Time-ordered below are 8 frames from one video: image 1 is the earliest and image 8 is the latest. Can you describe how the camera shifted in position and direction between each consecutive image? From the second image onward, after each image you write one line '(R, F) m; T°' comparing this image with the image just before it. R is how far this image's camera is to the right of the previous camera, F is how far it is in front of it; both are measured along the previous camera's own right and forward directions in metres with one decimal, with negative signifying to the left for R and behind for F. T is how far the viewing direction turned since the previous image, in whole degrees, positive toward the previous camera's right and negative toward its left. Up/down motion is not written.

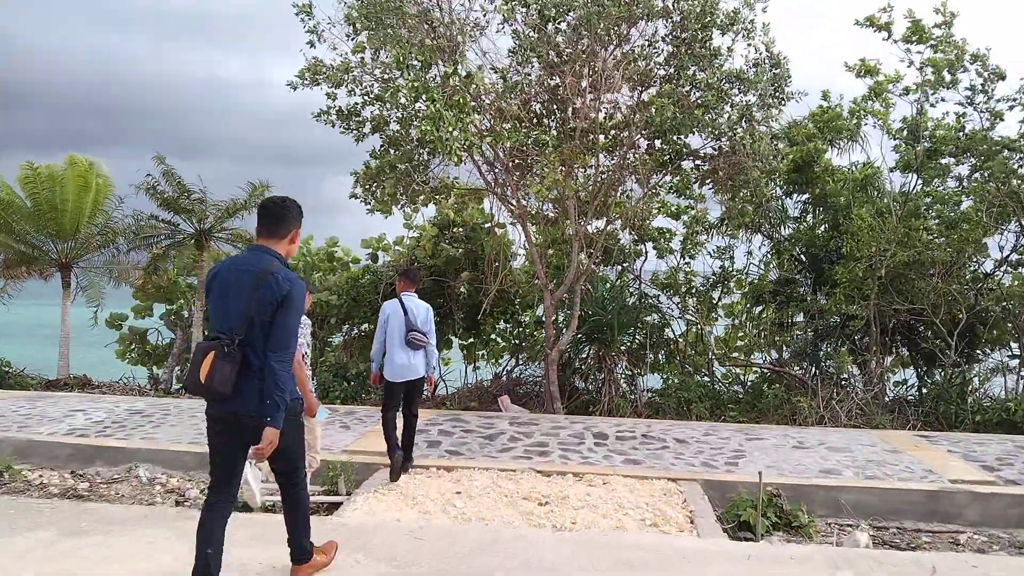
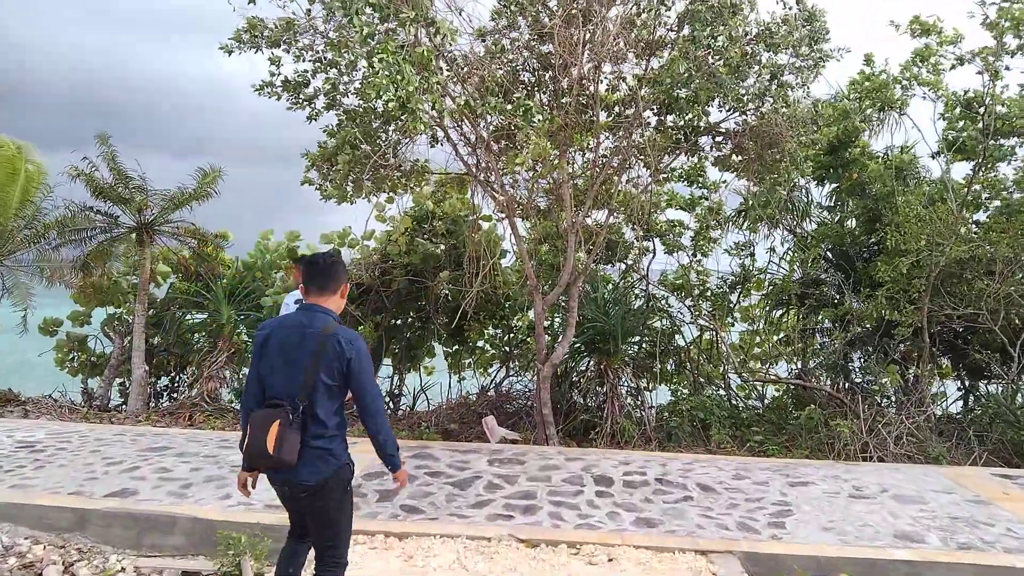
(+0.1, +1.2) m; 0°
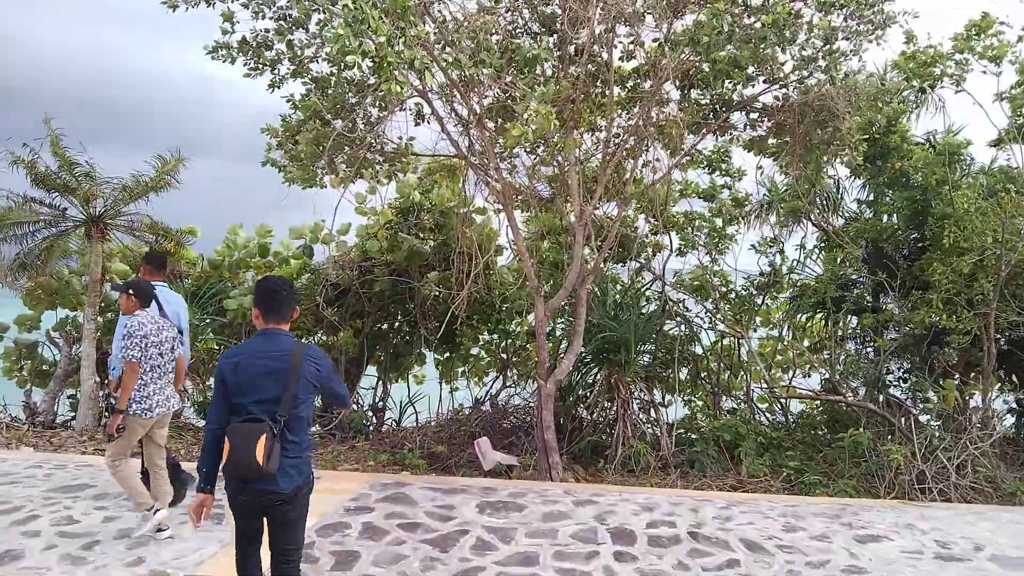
(0.0, +0.9) m; 0°
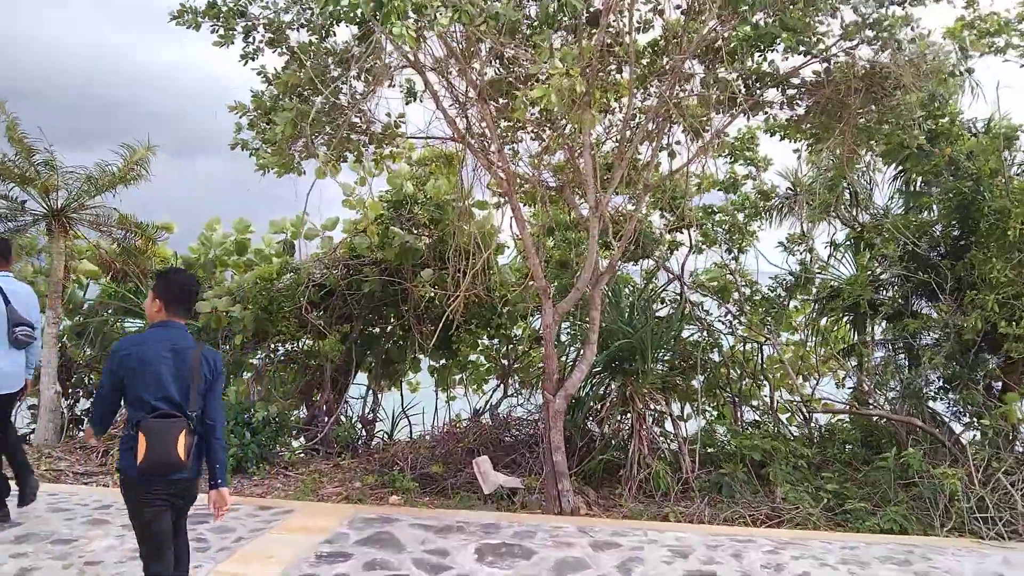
(0.0, +0.6) m; 0°
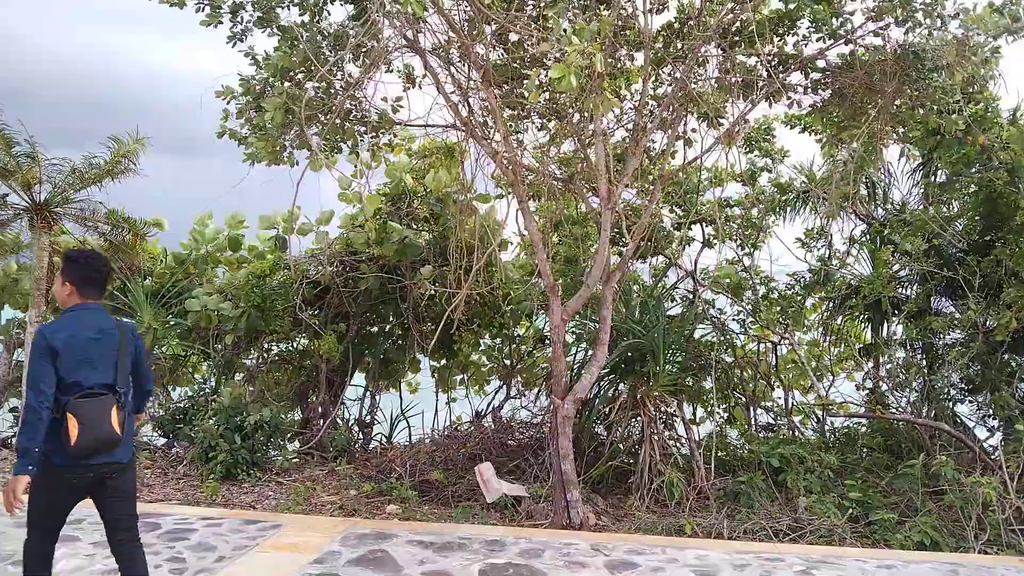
(0.0, +0.3) m; 0°
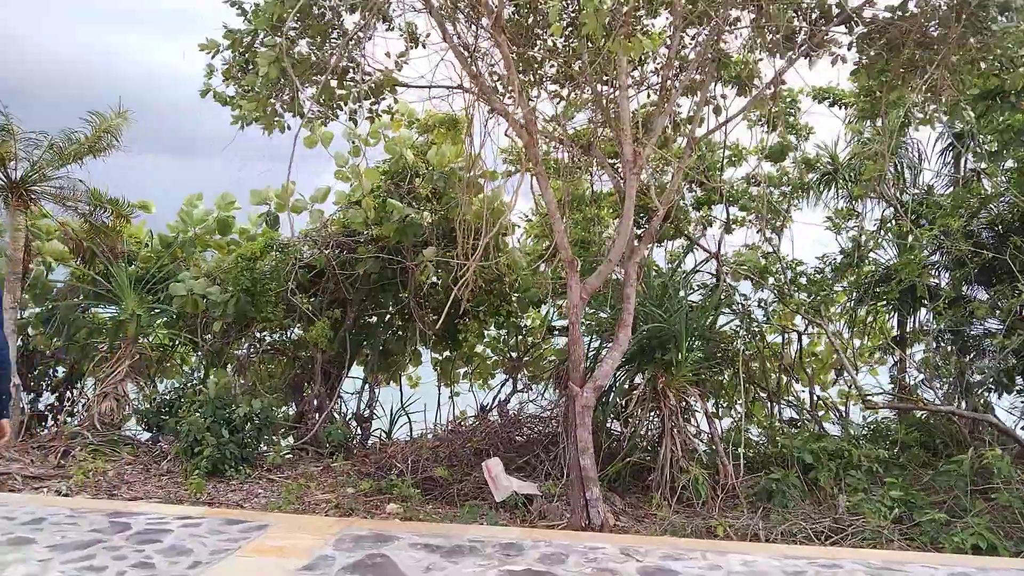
(-0.1, +0.4) m; 0°
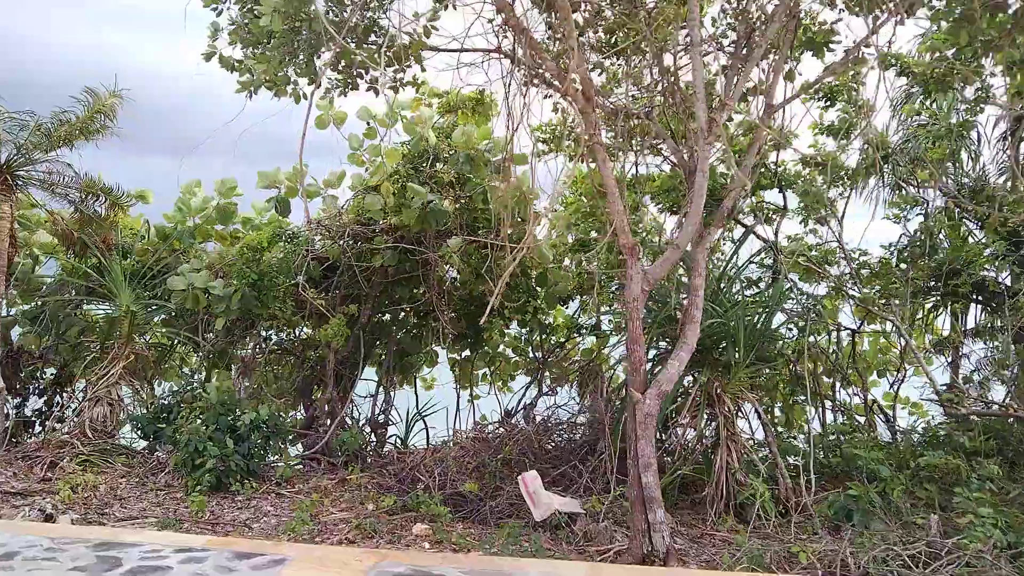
(-0.2, +0.5) m; 0°
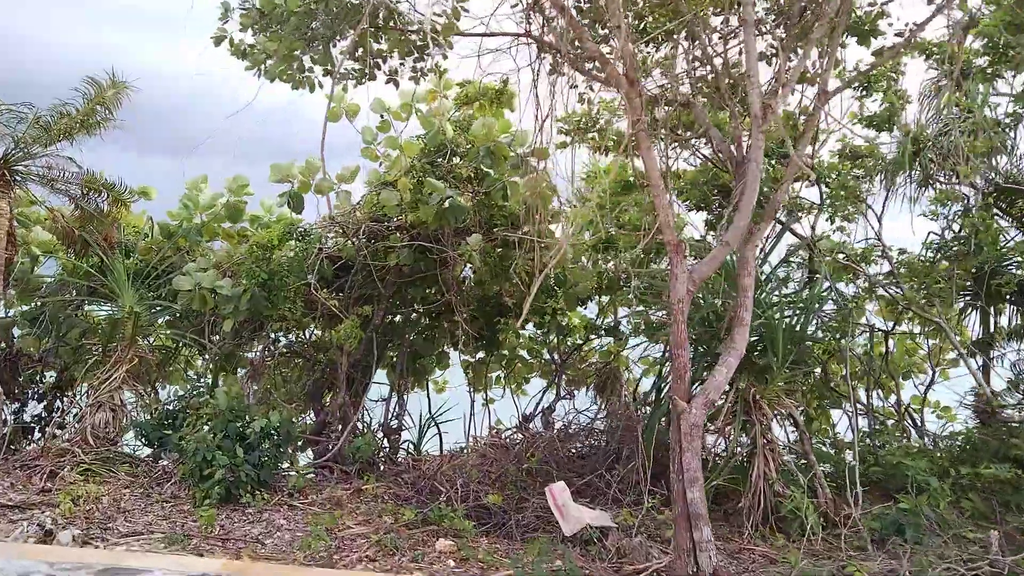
(-0.1, +0.2) m; 0°
